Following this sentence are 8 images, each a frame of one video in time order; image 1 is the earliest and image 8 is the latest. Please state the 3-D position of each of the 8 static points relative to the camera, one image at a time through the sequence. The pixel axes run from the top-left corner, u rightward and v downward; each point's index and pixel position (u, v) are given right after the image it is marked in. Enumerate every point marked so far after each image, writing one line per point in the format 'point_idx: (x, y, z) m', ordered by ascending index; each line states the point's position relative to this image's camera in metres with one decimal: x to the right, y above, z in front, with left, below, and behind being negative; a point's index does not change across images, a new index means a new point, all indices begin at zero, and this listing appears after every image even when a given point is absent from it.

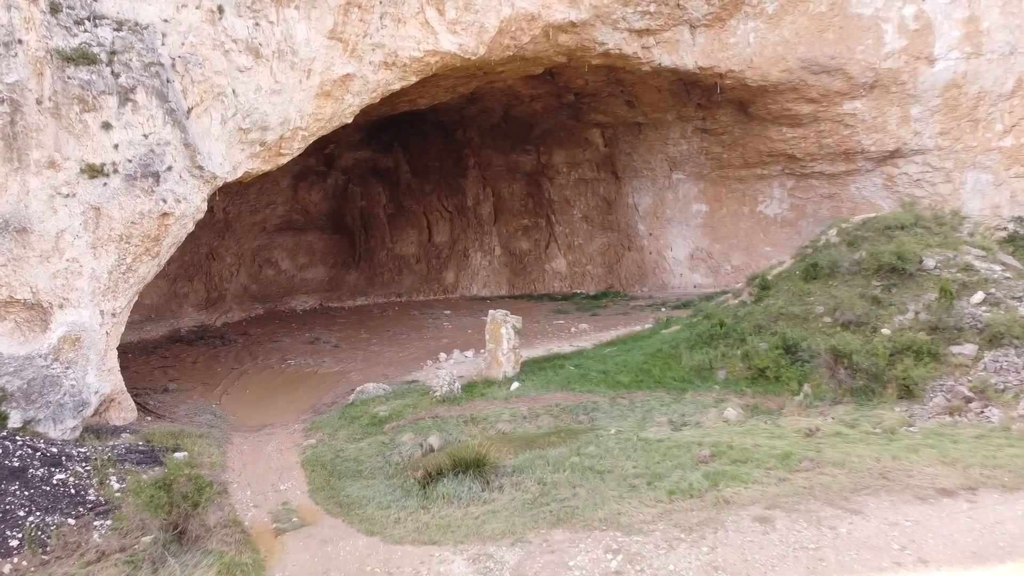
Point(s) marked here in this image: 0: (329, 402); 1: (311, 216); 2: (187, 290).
0: (-1.8, -1.2, +8.2) m
1: (-3.9, +1.4, +15.8) m
2: (-5.6, 0.0, +13.8) m
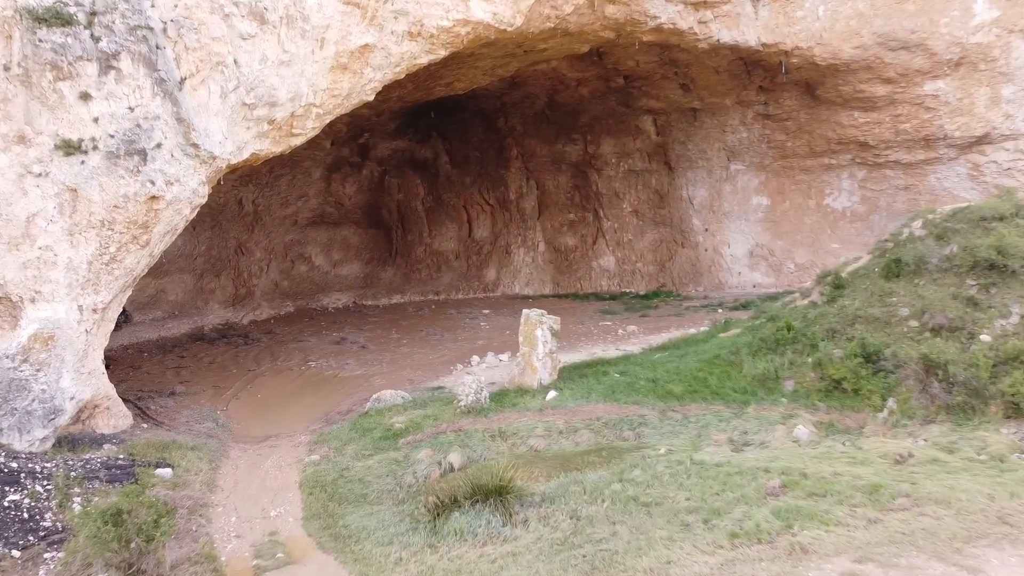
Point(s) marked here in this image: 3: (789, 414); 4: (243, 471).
0: (-1.5, -1.1, +7.3) m
1: (-3.1, +1.5, +15.0) m
2: (-4.9, +0.1, +13.2) m
3: (+2.3, -1.1, +6.8) m
4: (-2.0, -1.4, +5.9) m
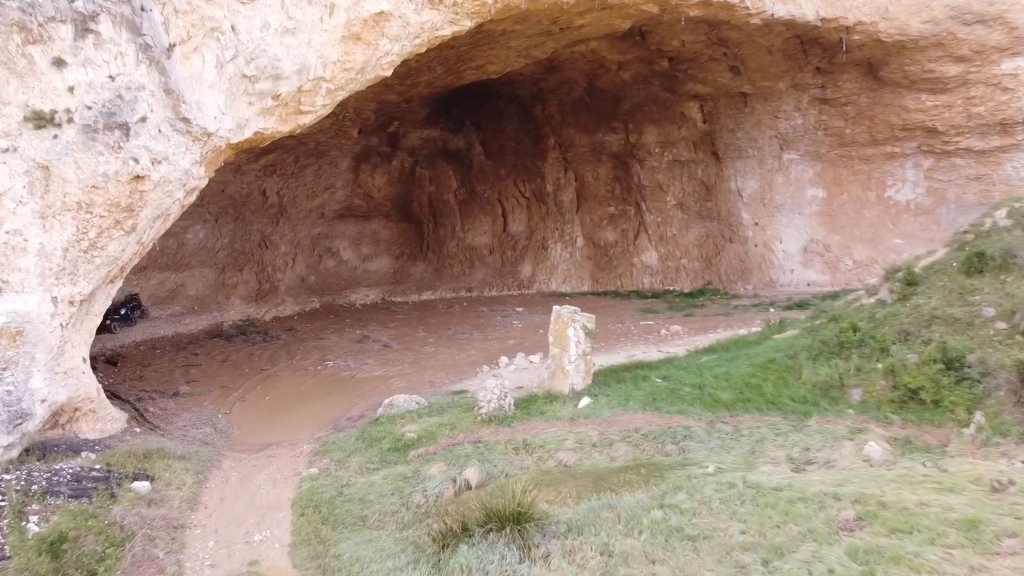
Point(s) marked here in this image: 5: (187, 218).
0: (-1.3, -1.1, +6.6) m
1: (-2.5, +1.5, +14.4) m
2: (-4.4, +0.1, +12.7) m
3: (+2.5, -1.0, +5.9) m
4: (-1.8, -1.3, +5.2) m
5: (-4.8, +1.0, +11.8) m
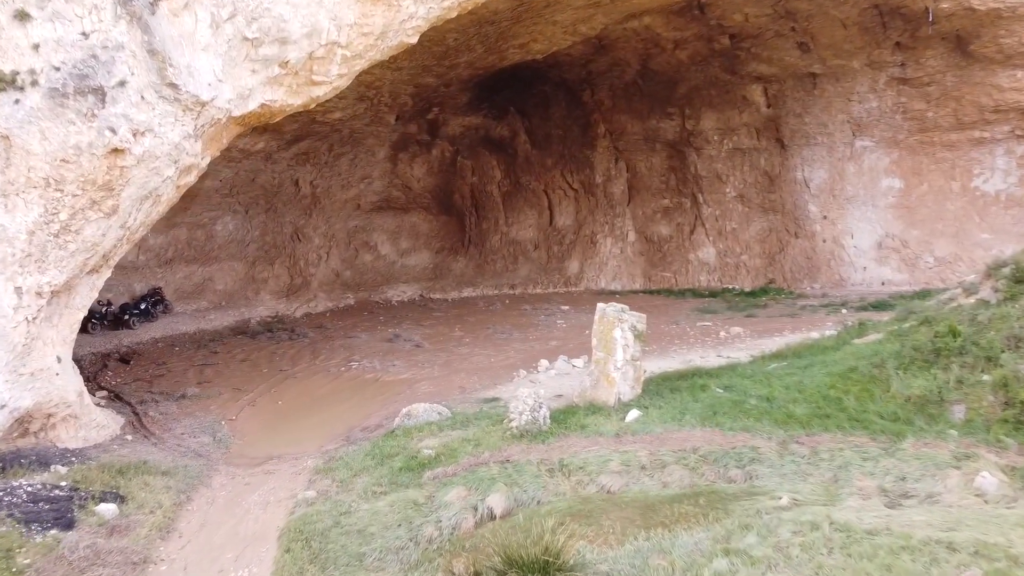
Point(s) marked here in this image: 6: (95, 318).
0: (-1.0, -1.0, +5.9) m
1: (-1.7, +1.6, +13.7) m
2: (-3.7, +0.2, +12.1) m
3: (+2.7, -1.0, +4.9) m
4: (-1.6, -1.2, +4.5) m
5: (-4.1, +1.1, +11.3) m
6: (-5.1, -0.4, +9.7) m
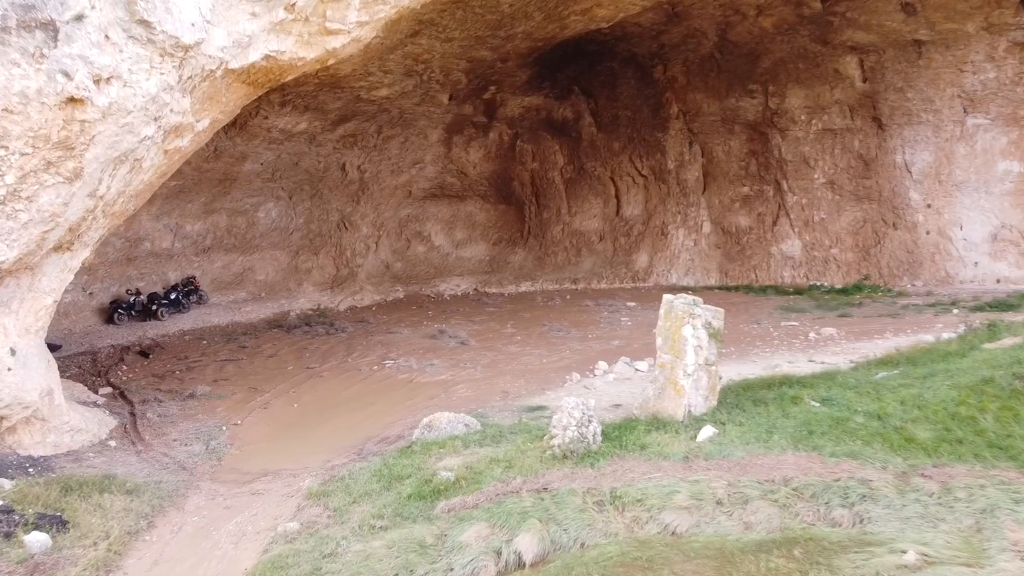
0: (-0.8, -0.9, +4.9) m
1: (-0.7, +1.7, +12.8) m
2: (-2.8, +0.3, +11.4) m
3: (+2.9, -1.0, +3.6) m
4: (-1.5, -1.1, +3.6) m
5: (-3.3, +1.2, +10.6) m
6: (-4.4, -0.2, +9.1) m
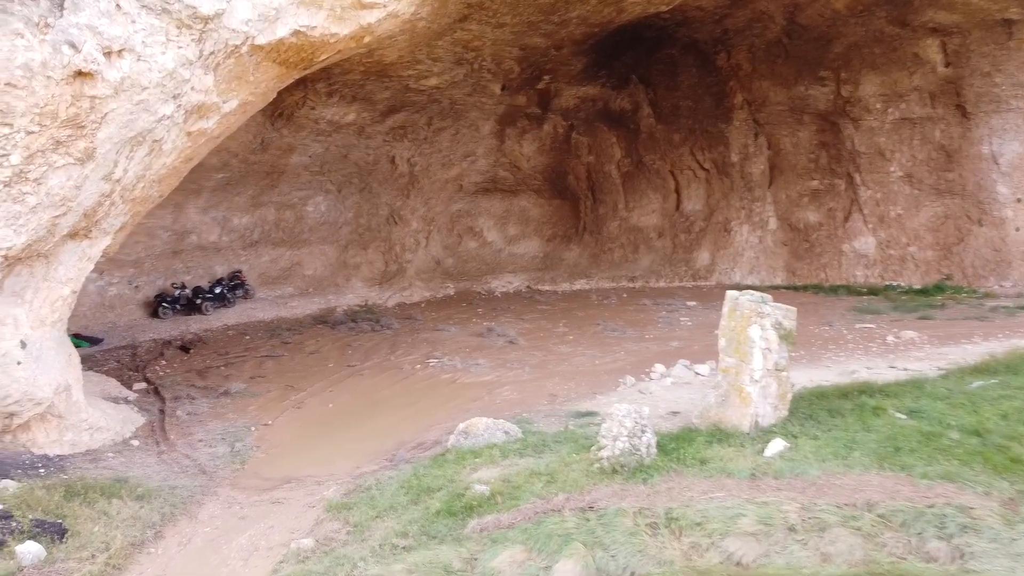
0: (-0.5, -0.9, +4.5) m
1: (+0.2, +1.7, +12.4) m
2: (-2.1, +0.4, +11.1) m
3: (+3.1, -1.0, +3.0) m
4: (-1.3, -1.1, +3.3) m
5: (-2.7, +1.3, +10.4) m
6: (-3.9, -0.1, +9.0) m
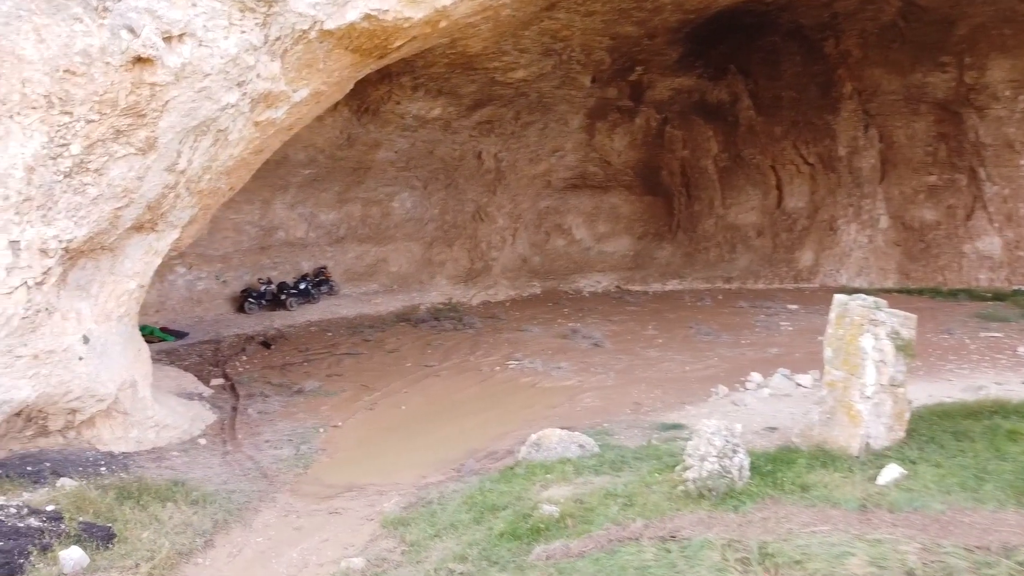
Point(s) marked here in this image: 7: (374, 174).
0: (-0.1, -0.9, +4.2) m
1: (+1.5, +1.7, +11.9) m
2: (-0.9, +0.4, +10.9) m
3: (+3.3, -1.0, +2.3) m
4: (-1.1, -1.1, +3.1) m
5: (-1.5, +1.3, +10.3) m
6: (-2.9, -0.1, +9.1) m
7: (-1.7, +1.4, +10.0) m
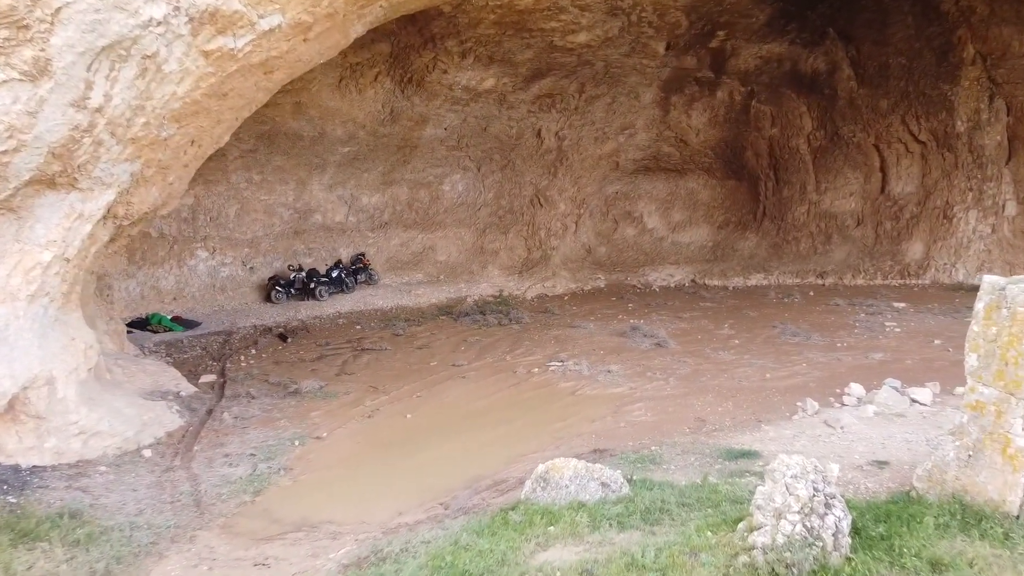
0: (-0.1, -0.8, +3.2) m
1: (+2.4, +1.8, +10.7) m
2: (-0.2, +0.5, +9.9) m
3: (+3.1, -0.9, +0.9) m
4: (-1.1, -1.0, +2.2) m
5: (-0.8, +1.4, +9.4) m
6: (-2.3, 0.0, +8.3) m
7: (-1.0, +1.5, +9.1) m
